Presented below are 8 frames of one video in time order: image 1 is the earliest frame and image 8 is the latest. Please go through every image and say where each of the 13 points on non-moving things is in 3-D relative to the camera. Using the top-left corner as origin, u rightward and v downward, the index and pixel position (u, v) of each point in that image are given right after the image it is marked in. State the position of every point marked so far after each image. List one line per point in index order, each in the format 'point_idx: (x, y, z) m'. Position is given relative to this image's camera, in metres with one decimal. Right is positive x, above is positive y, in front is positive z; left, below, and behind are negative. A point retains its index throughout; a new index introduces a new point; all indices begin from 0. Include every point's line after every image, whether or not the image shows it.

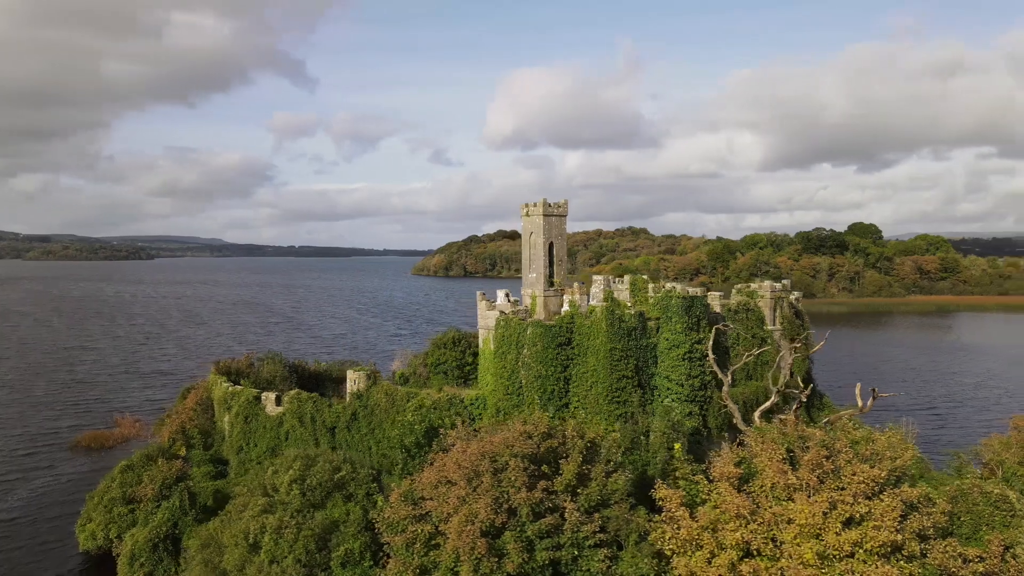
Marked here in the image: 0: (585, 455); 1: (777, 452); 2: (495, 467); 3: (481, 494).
0: (+2.0, -4.2, +18.1) m
1: (+6.6, -3.9, +17.2) m
2: (-0.3, -4.3, +17.1) m
3: (-0.6, -4.8, +16.6) m
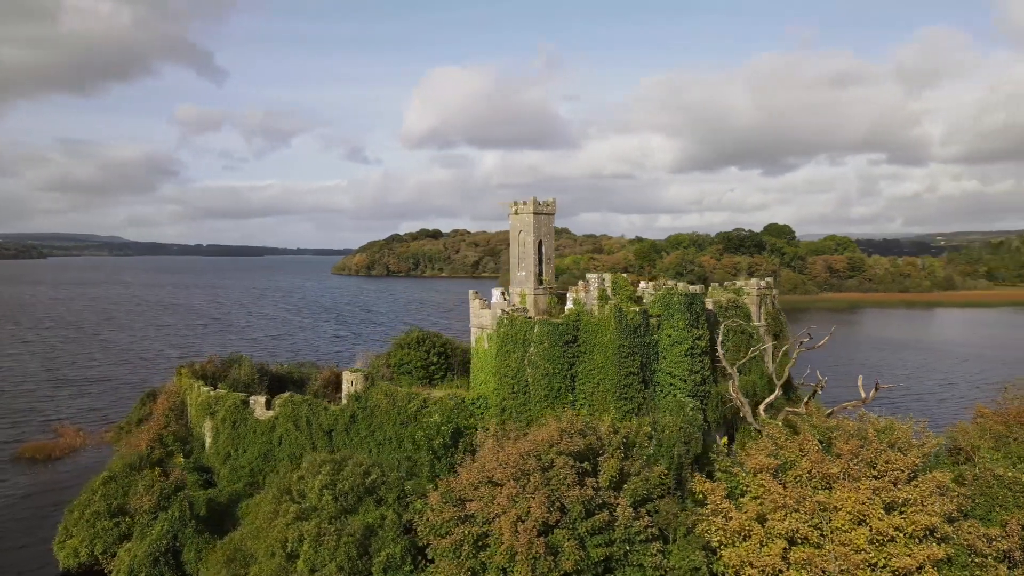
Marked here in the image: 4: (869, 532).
0: (+3.0, -4.2, +18.3) m
1: (+7.6, -3.8, +17.9) m
2: (+0.8, -4.3, +17.1) m
3: (+0.5, -4.7, +16.5) m
4: (+7.9, -5.3, +15.5) m
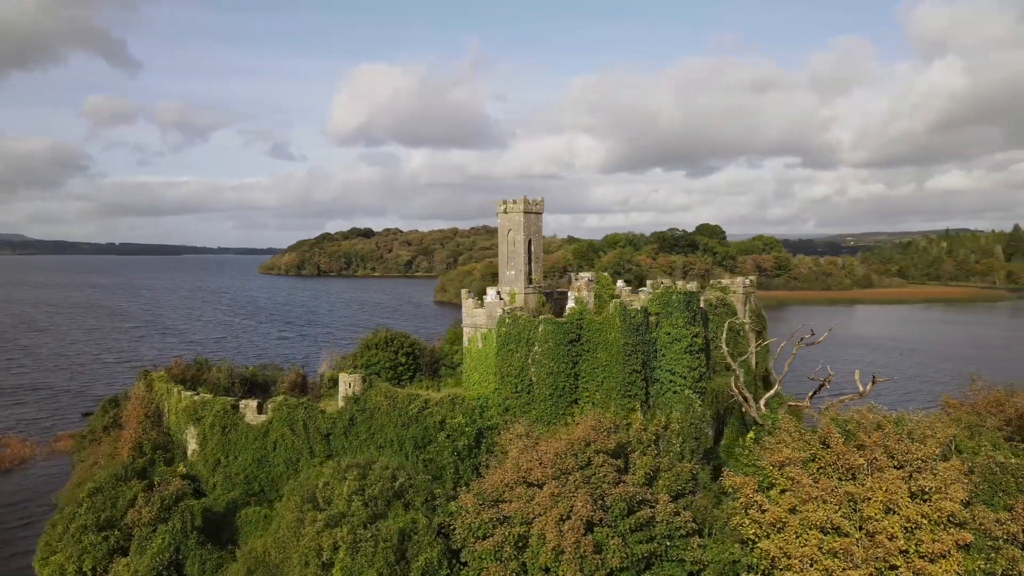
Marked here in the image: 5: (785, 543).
0: (+3.8, -4.1, +18.5) m
1: (+8.4, -3.8, +18.5) m
2: (+1.7, -4.2, +17.0) m
3: (+1.4, -4.7, +16.4) m
4: (+8.9, -5.3, +16.2) m
5: (+6.3, -5.8, +16.4) m
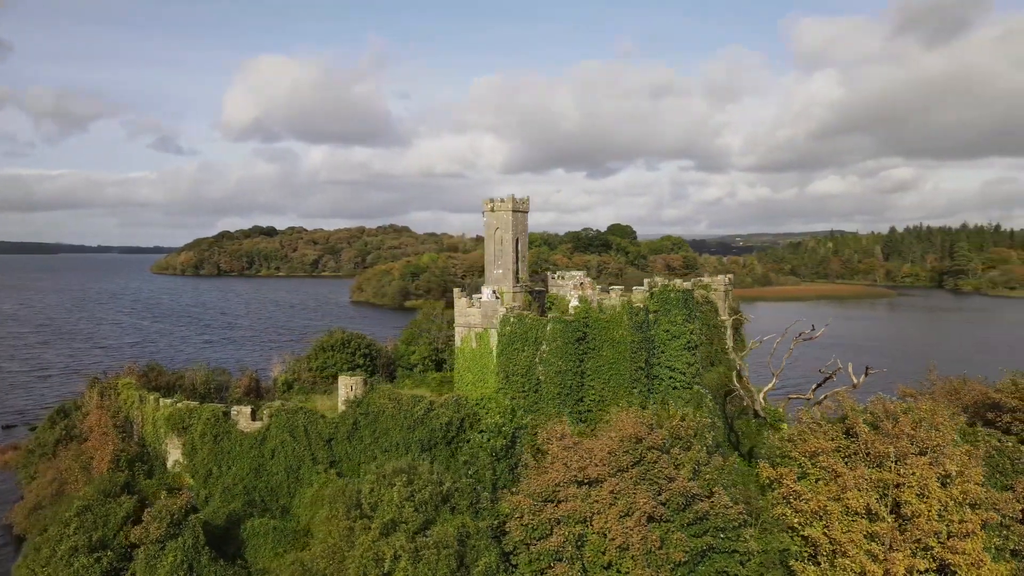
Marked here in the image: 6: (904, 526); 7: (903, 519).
0: (+4.8, -4.1, +18.8) m
1: (+9.4, -3.7, +19.4) m
2: (+2.9, -4.2, +17.2) m
3: (+2.8, -4.6, +16.5) m
4: (+10.2, -5.2, +17.2) m
5: (+7.6, -5.8, +17.1) m
6: (+9.5, -5.8, +17.2) m
7: (+9.7, -5.7, +17.6) m
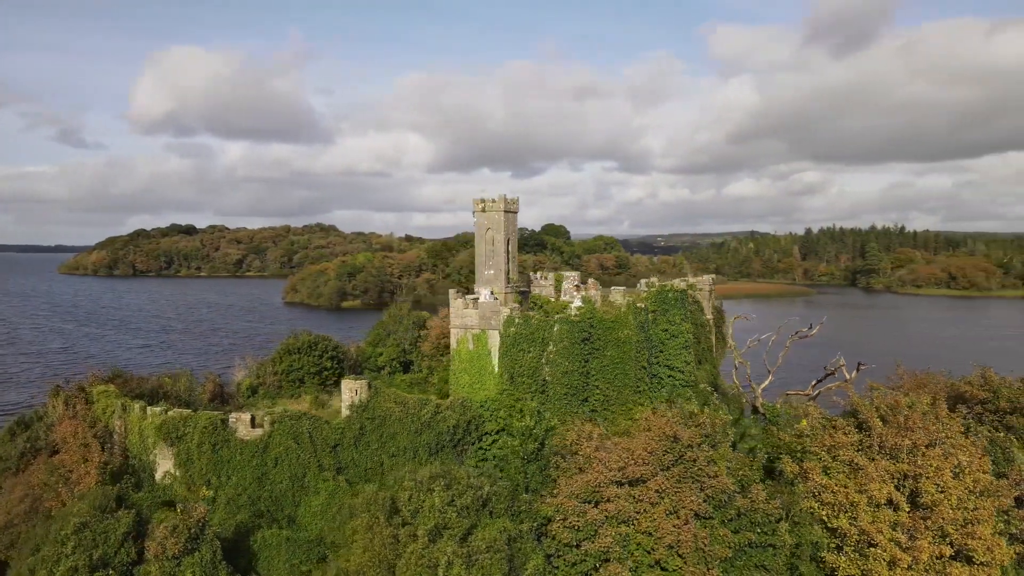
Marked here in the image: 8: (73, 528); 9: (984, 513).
0: (+5.7, -4.1, +19.2) m
1: (+10.2, -3.7, +20.2) m
2: (+3.9, -4.2, +17.4) m
3: (+3.8, -4.7, +16.8) m
4: (+11.2, -5.2, +18.1) m
5: (+8.6, -5.8, +17.8) m
6: (+10.5, -5.8, +18.0) m
7: (+10.6, -5.7, +18.5) m
8: (-12.1, -6.6, +19.7) m
9: (+12.1, -5.7, +18.2) m
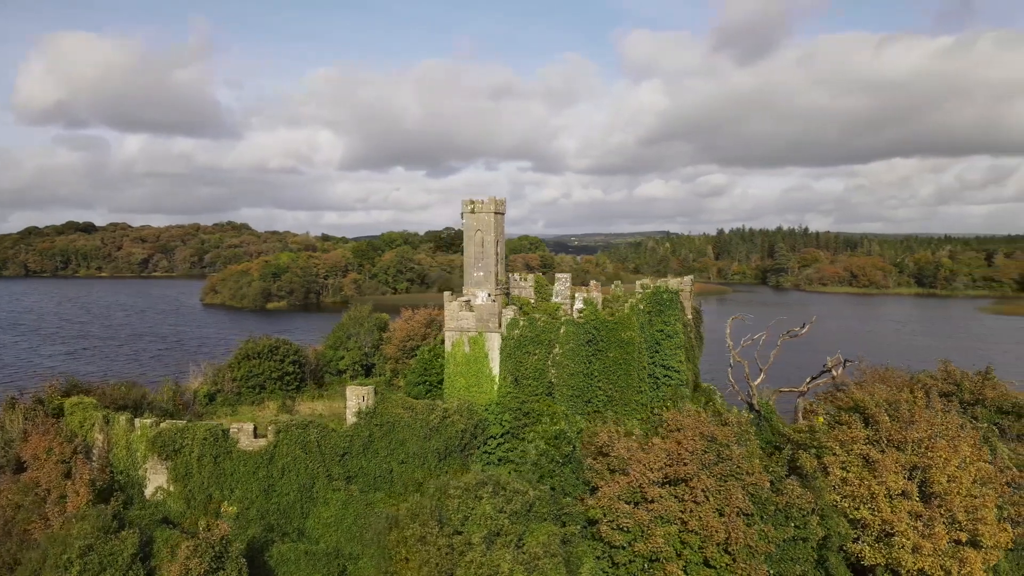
0: (+6.5, -4.1, +19.8) m
1: (+10.9, -3.7, +21.3) m
2: (+5.0, -4.3, +17.8) m
3: (+5.0, -4.7, +17.1) m
4: (+12.1, -5.2, +19.3) m
5: (+9.6, -5.8, +18.7) m
6: (+11.4, -5.8, +19.1) m
7: (+11.5, -5.7, +19.6) m
8: (-11.2, -6.8, +18.3) m
9: (+13.0, -5.8, +19.5) m
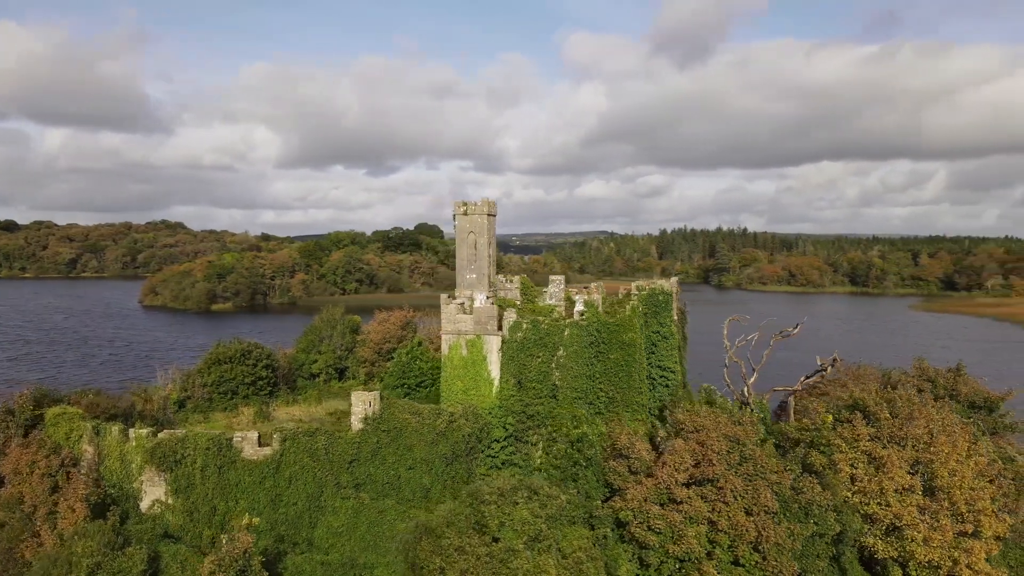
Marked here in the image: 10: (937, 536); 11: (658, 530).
0: (+7.0, -4.2, +20.3) m
1: (+11.3, -3.8, +22.1) m
2: (+5.7, -4.3, +18.1) m
3: (+5.7, -4.8, +17.5) m
4: (+12.7, -5.3, +20.2) m
5: (+10.2, -5.9, +19.4) m
6: (+12.0, -5.8, +20.0) m
7: (+12.0, -5.8, +20.4) m
8: (-10.5, -6.9, +17.4) m
9: (+13.5, -5.8, +20.4) m
10: (+11.3, -6.6, +18.9) m
11: (+3.4, -5.8, +17.1) m
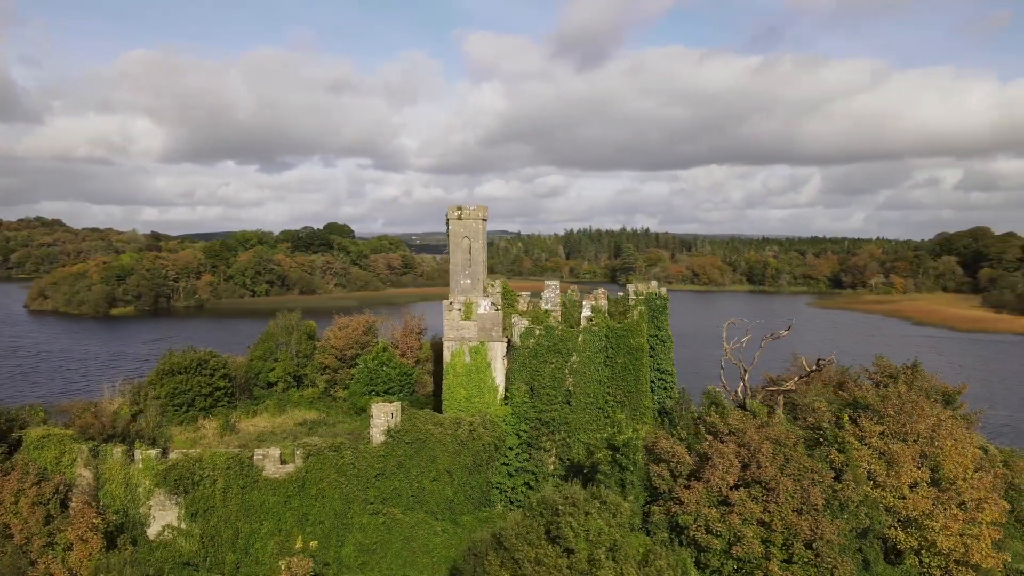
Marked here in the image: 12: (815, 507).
0: (+8.1, -4.4, +21.2) m
1: (+12.1, -3.9, +23.5) m
2: (+7.1, -4.5, +18.8) m
3: (+7.2, -5.0, +18.2) m
4: (+13.7, -5.4, +21.8) m
5: (+11.4, -6.1, +20.7) m
6: (+13.1, -6.0, +21.5) m
7: (+13.1, -6.0, +21.9) m
8: (-8.9, -7.2, +16.1) m
9: (+14.6, -6.0, +22.1) m
10: (+12.5, -6.7, +20.3) m
11: (+4.9, -6.0, +17.5) m
12: (+7.6, -5.5, +18.0) m
